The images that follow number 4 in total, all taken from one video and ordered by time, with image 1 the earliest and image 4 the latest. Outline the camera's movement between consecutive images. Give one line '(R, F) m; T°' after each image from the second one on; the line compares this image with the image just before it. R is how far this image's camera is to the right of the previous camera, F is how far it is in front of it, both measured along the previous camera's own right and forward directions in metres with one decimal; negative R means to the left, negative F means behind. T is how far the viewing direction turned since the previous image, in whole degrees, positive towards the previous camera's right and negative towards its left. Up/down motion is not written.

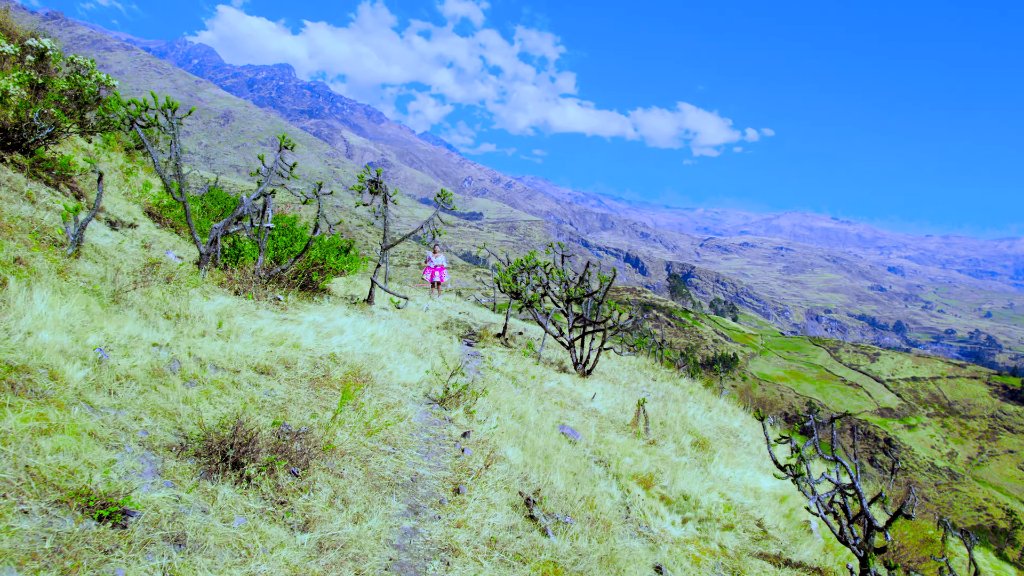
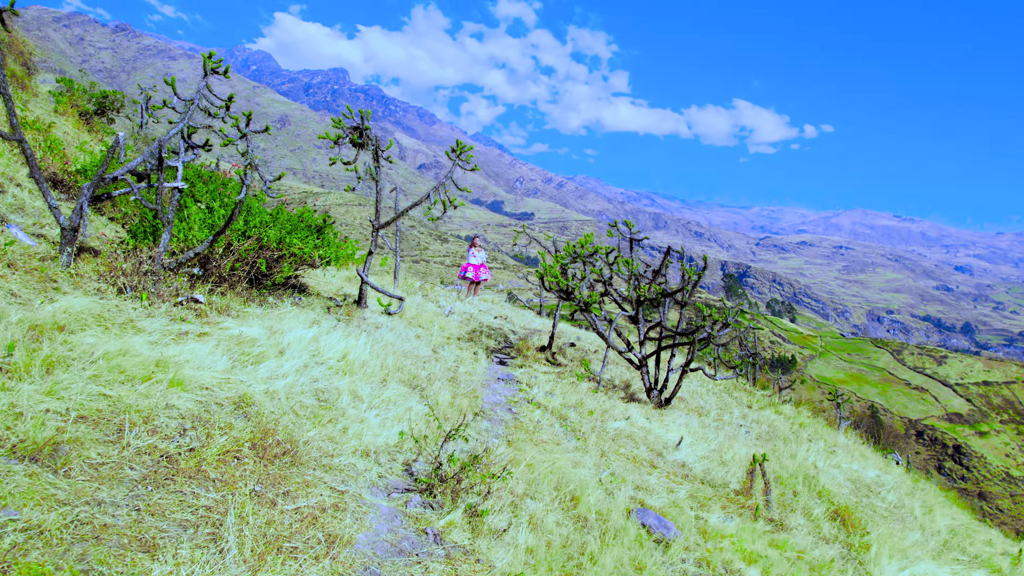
(+0.1, +4.4) m; -4°
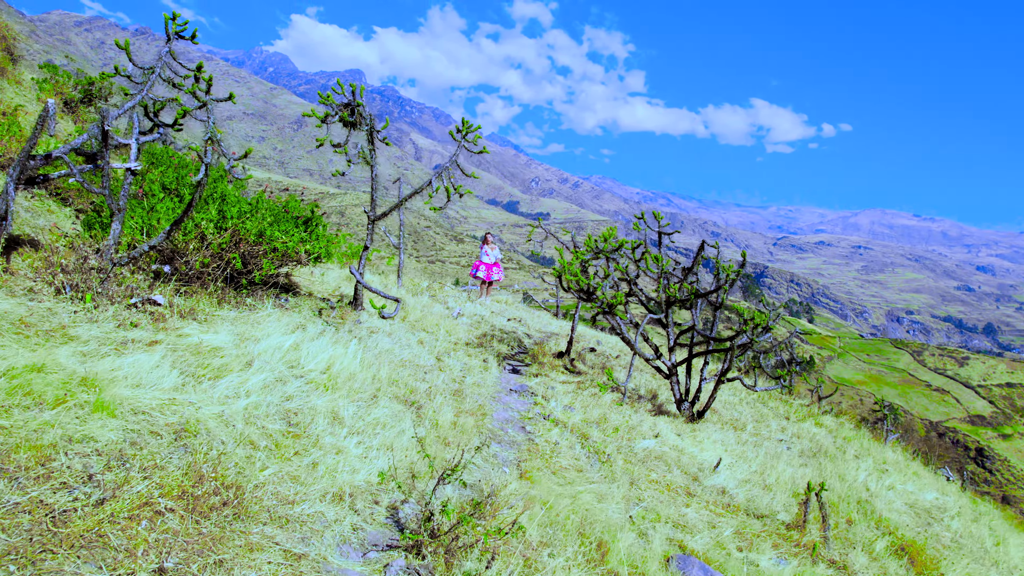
(0.0, +1.2) m; -1°
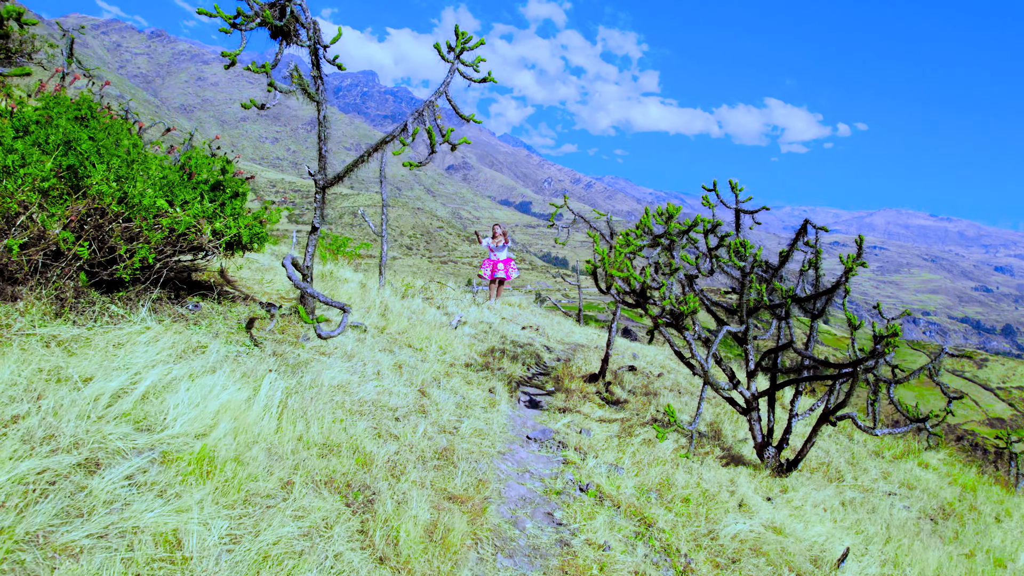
(0.0, +2.9) m; -1°
